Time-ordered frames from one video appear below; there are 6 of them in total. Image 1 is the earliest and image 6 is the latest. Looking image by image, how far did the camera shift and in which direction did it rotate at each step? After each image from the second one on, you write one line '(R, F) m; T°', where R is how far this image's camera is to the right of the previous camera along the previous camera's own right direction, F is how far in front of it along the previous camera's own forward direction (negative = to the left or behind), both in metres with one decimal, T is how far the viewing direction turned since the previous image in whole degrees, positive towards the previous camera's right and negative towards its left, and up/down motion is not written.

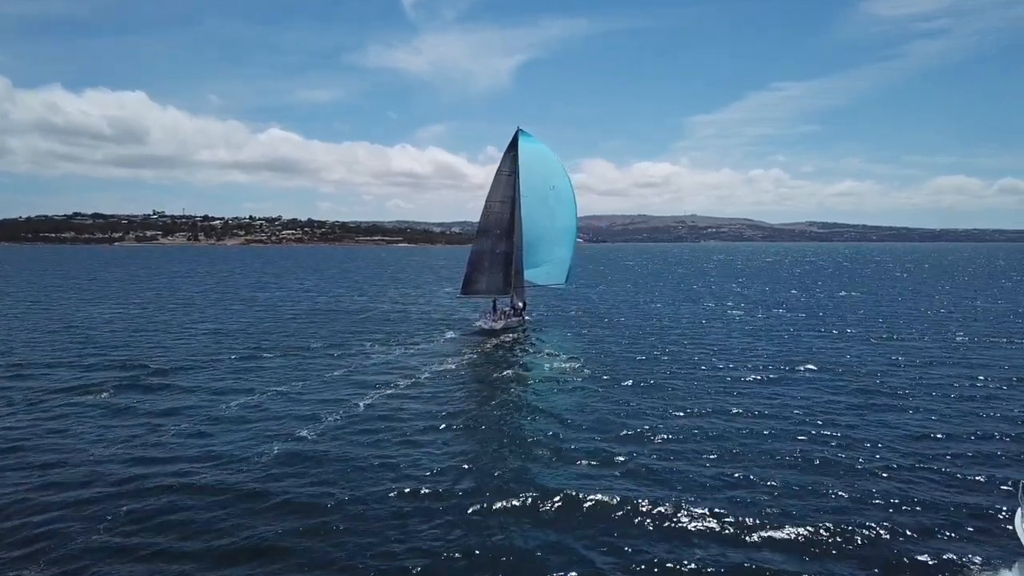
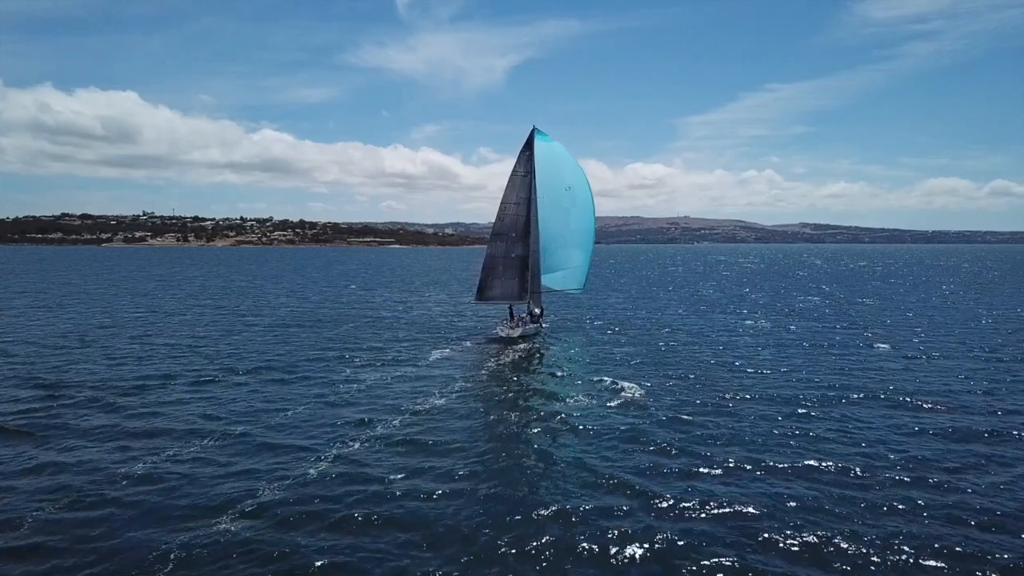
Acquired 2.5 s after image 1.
(-1.4, +3.2) m; +1°
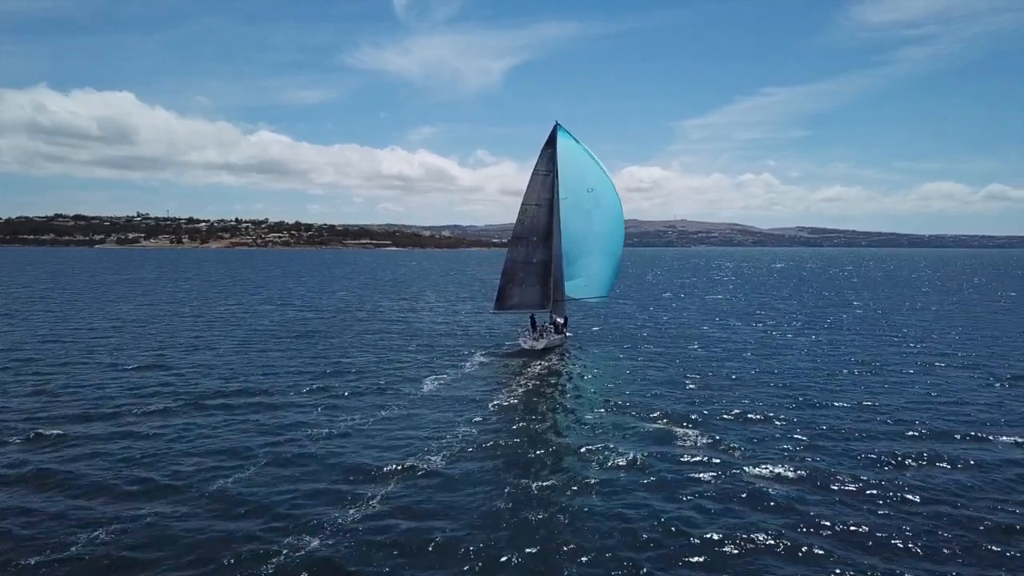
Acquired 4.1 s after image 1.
(-1.4, +3.1) m; 0°
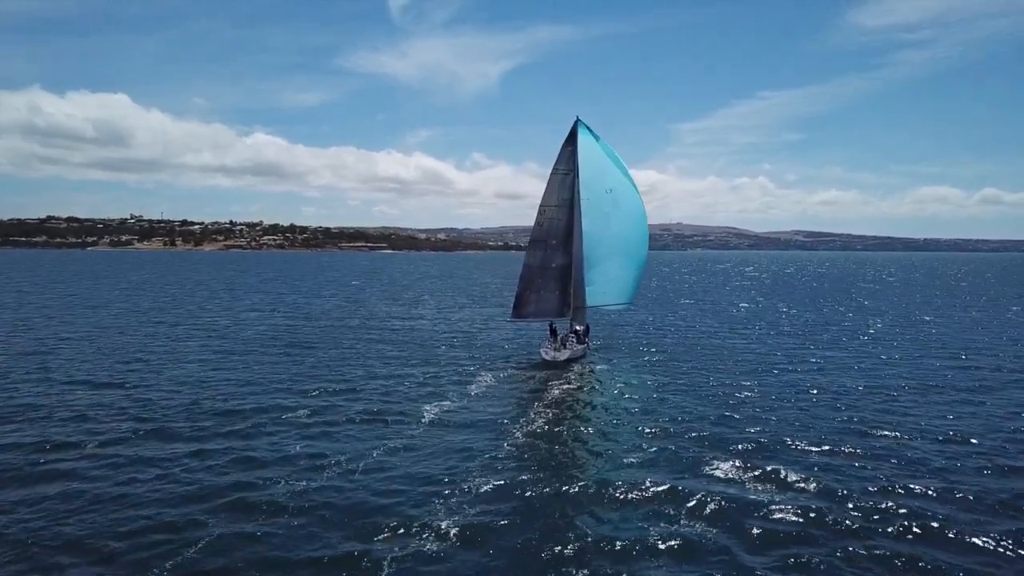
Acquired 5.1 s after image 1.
(-1.2, +2.6) m; 0°
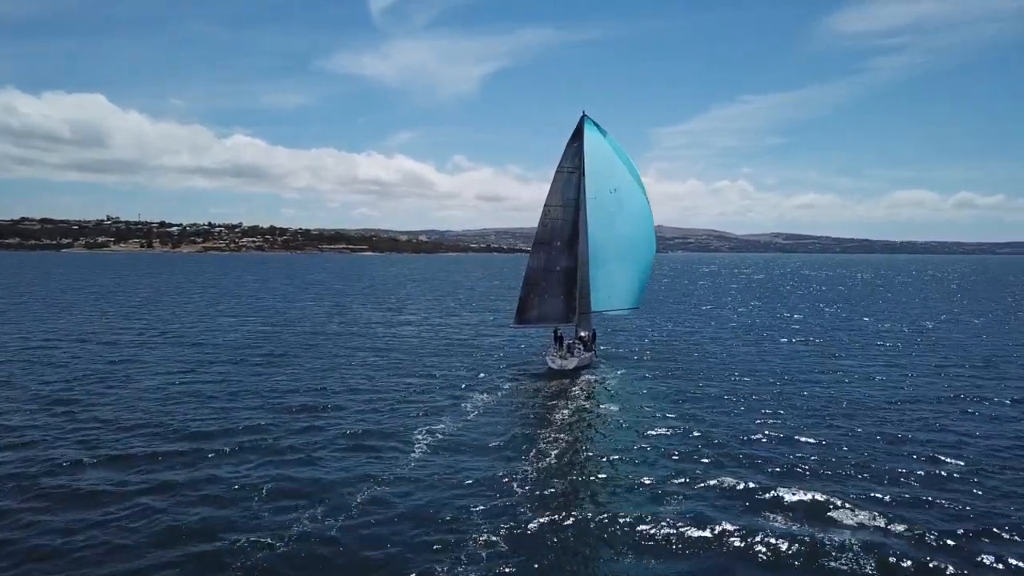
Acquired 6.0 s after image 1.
(-1.1, +2.0) m; +1°
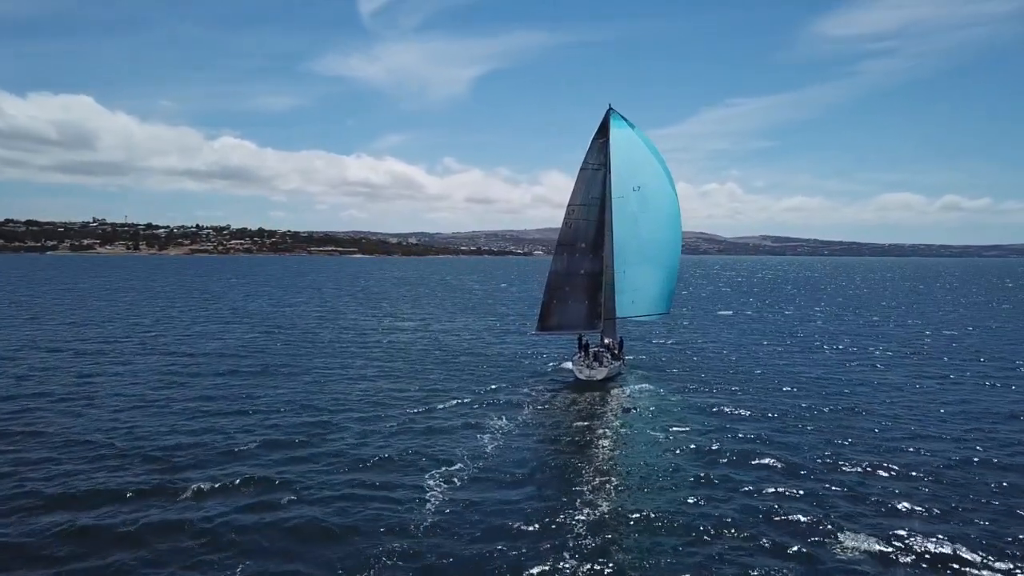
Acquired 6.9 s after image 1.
(-1.5, +2.6) m; +1°
